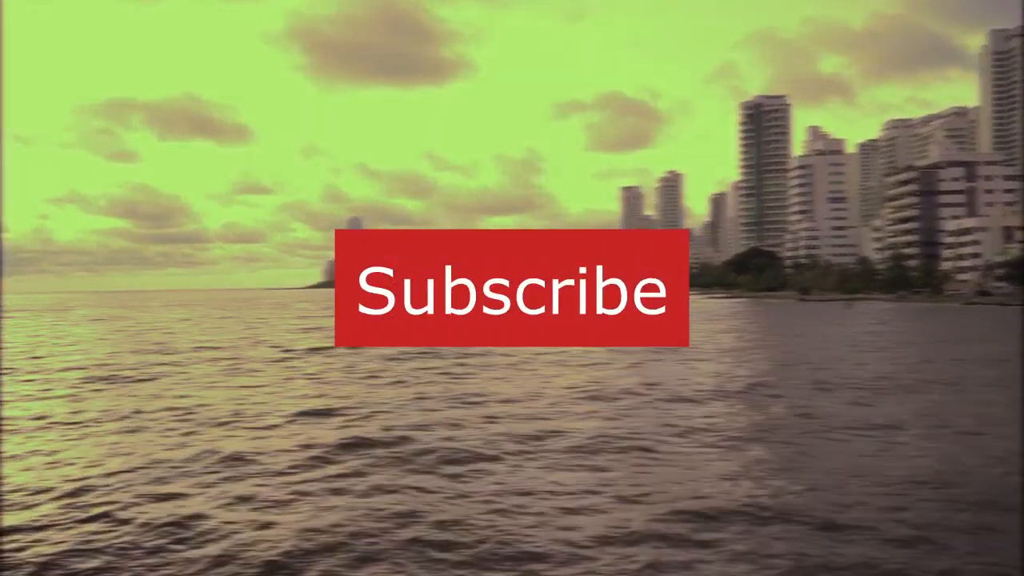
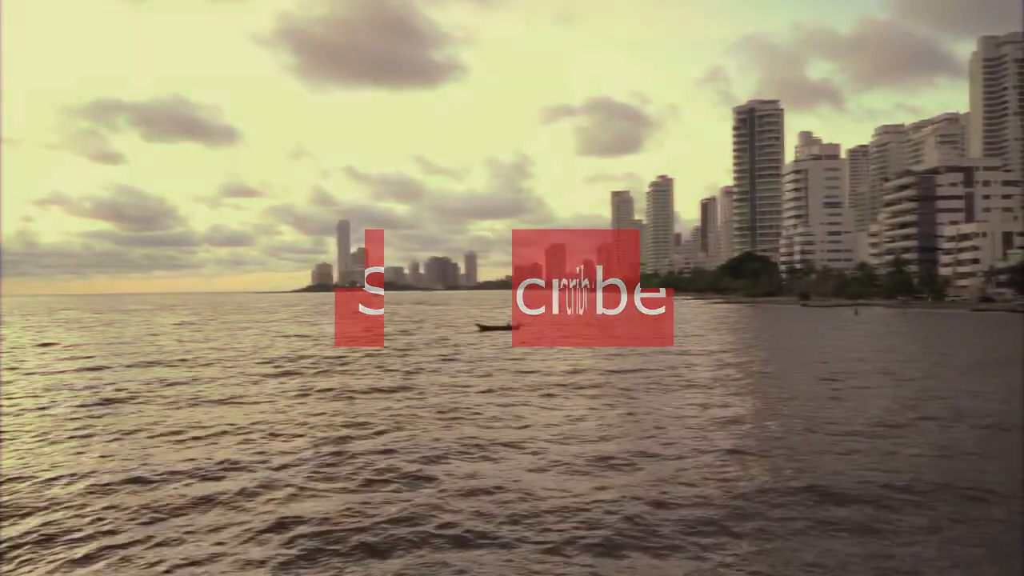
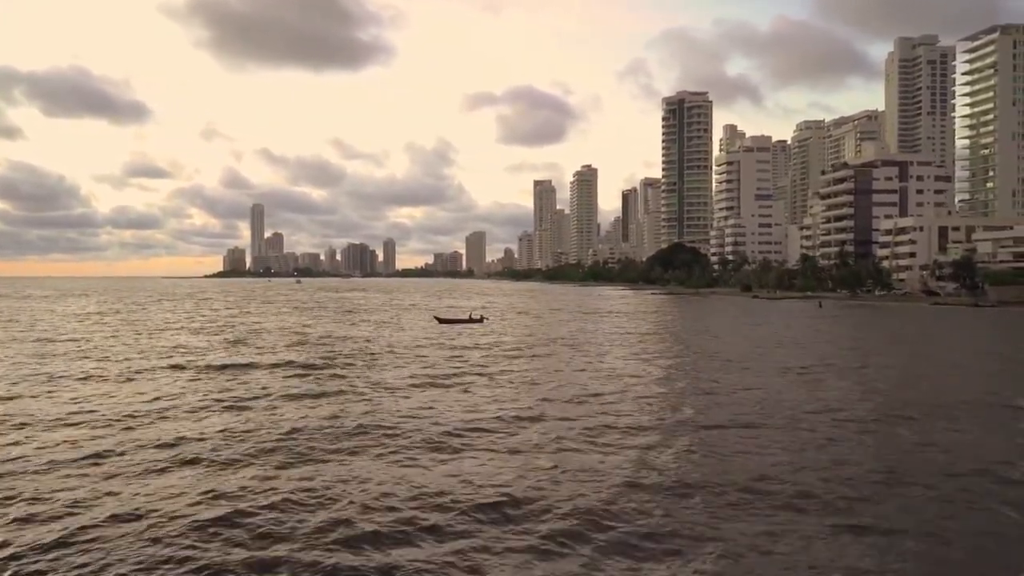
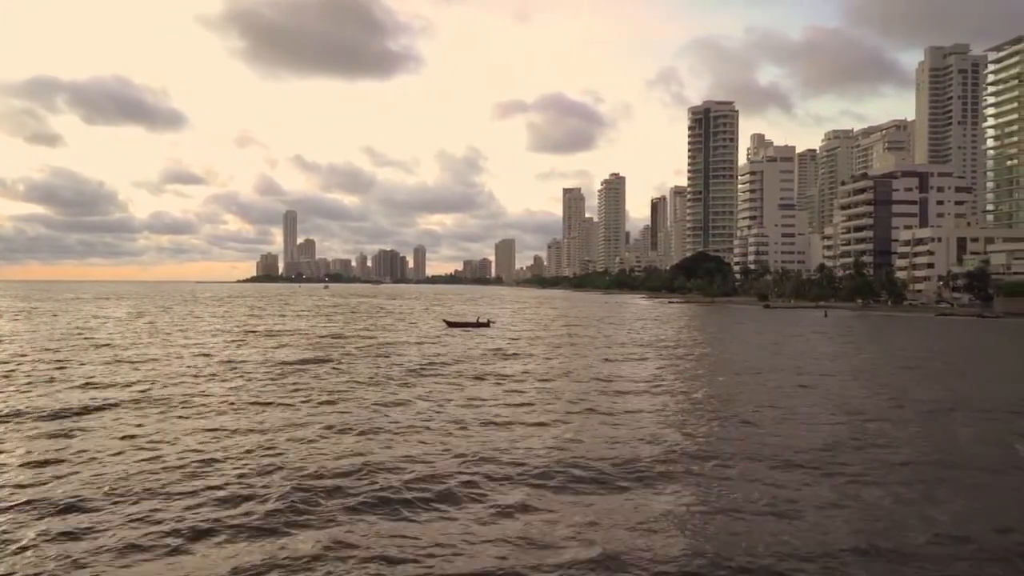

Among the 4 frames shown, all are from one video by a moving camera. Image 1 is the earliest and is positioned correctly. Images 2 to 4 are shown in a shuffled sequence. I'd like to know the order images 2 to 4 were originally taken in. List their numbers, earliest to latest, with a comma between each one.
2, 4, 3
